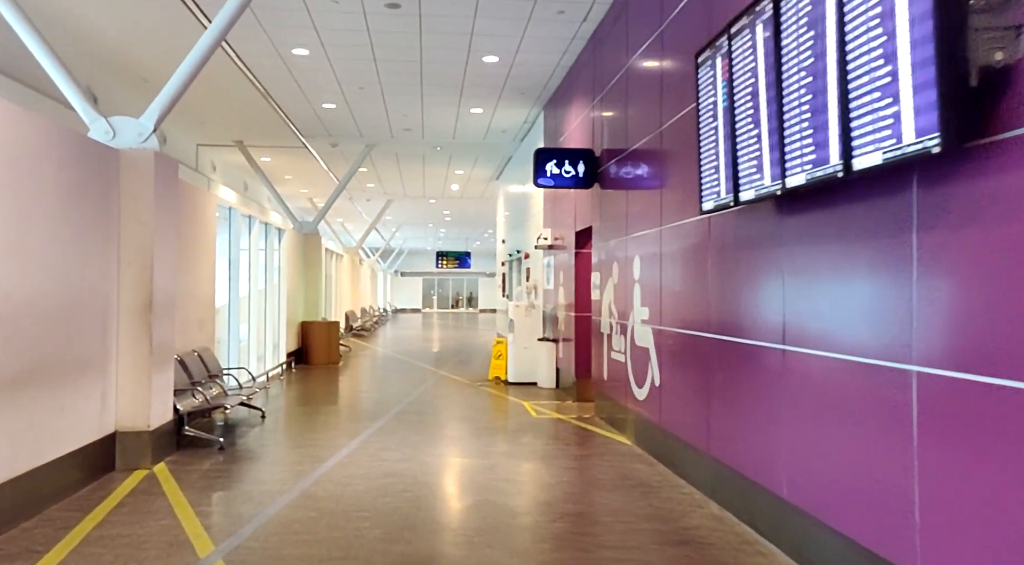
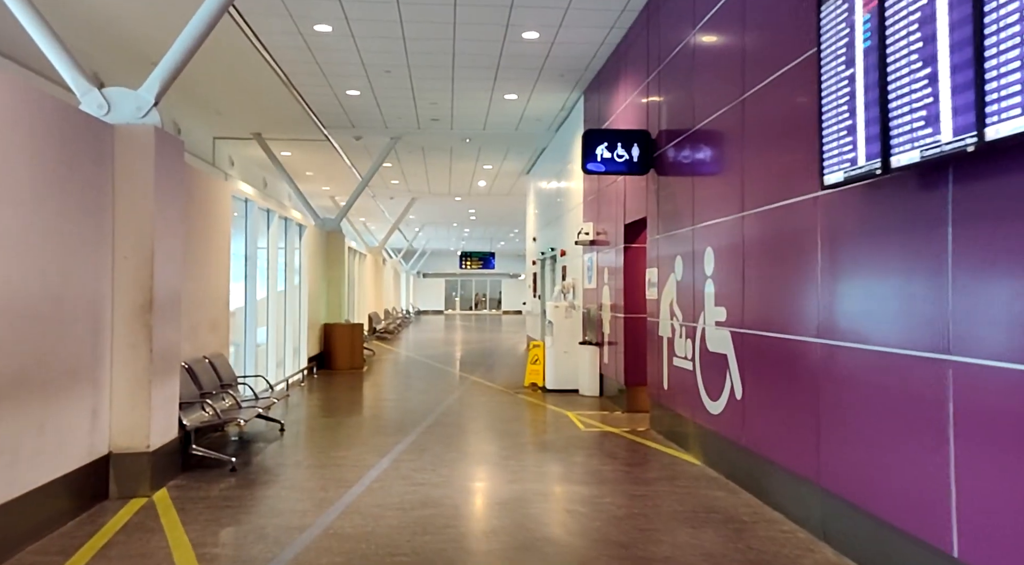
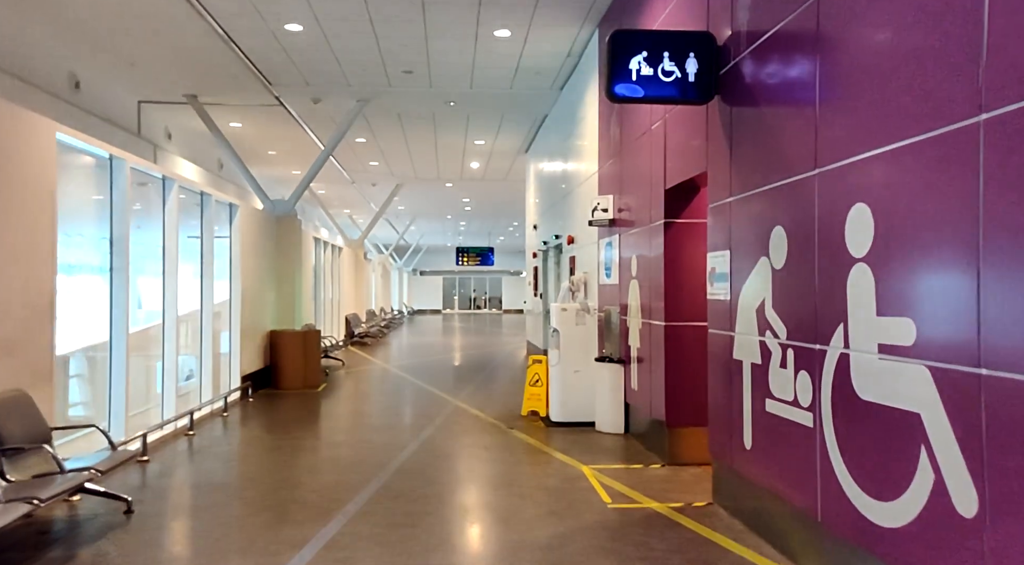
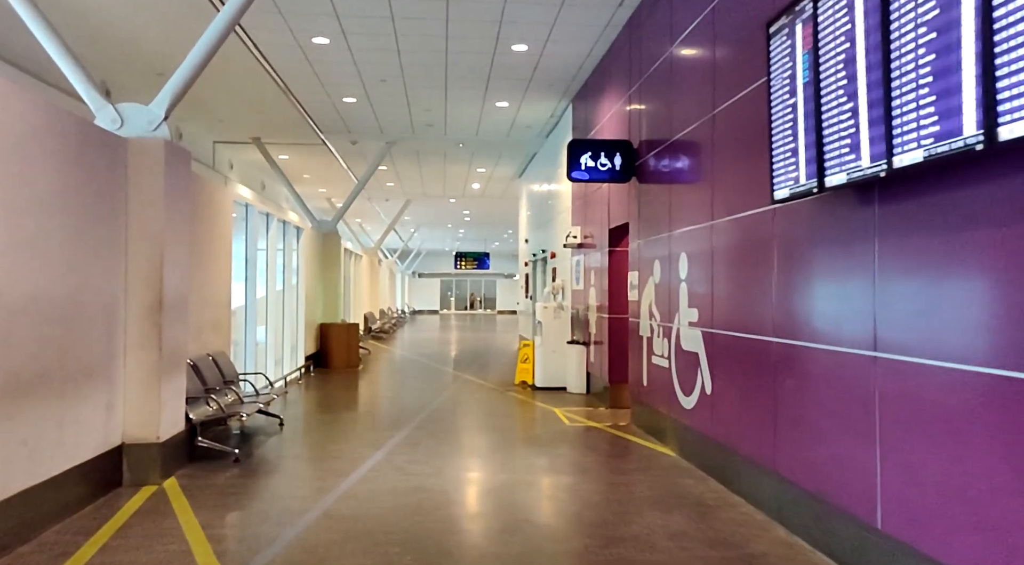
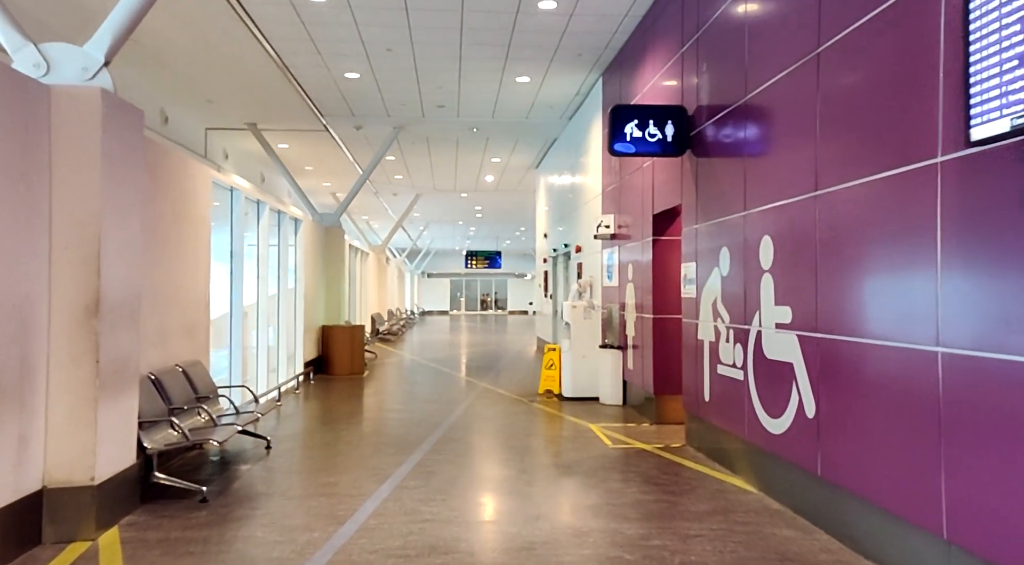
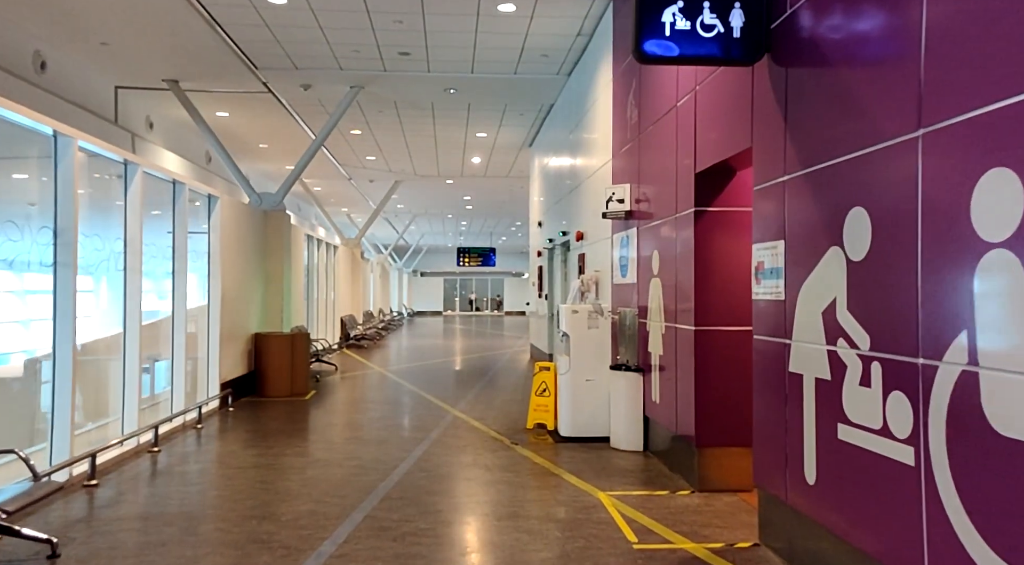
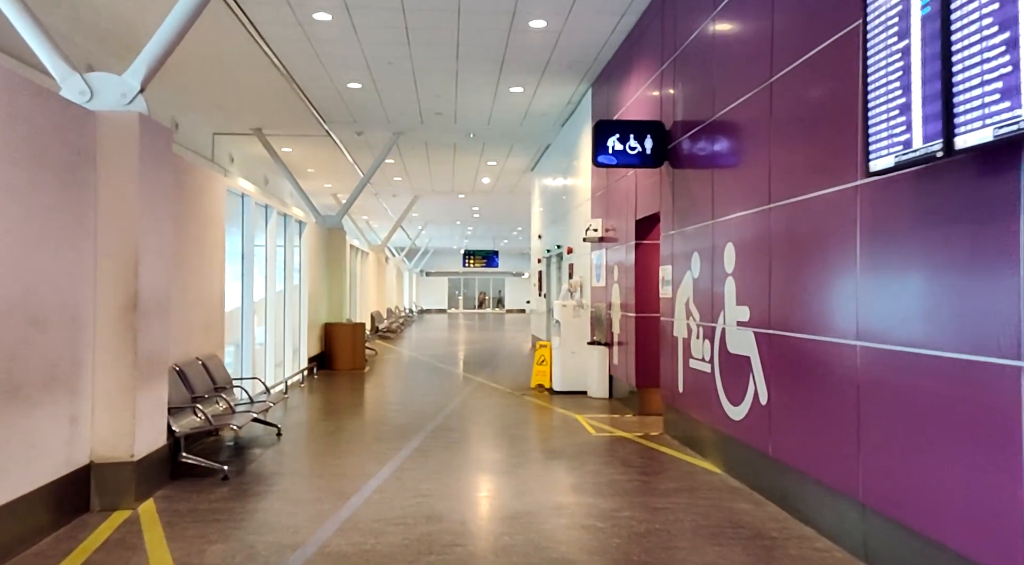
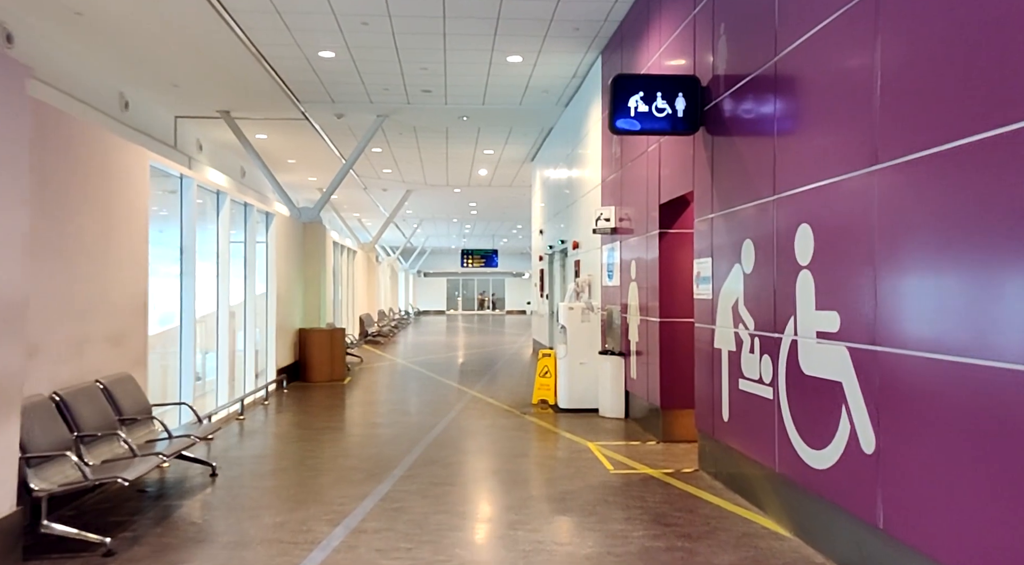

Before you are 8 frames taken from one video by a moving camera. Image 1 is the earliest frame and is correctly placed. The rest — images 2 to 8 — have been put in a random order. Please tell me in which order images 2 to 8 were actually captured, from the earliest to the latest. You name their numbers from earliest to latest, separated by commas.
4, 2, 7, 5, 8, 3, 6
